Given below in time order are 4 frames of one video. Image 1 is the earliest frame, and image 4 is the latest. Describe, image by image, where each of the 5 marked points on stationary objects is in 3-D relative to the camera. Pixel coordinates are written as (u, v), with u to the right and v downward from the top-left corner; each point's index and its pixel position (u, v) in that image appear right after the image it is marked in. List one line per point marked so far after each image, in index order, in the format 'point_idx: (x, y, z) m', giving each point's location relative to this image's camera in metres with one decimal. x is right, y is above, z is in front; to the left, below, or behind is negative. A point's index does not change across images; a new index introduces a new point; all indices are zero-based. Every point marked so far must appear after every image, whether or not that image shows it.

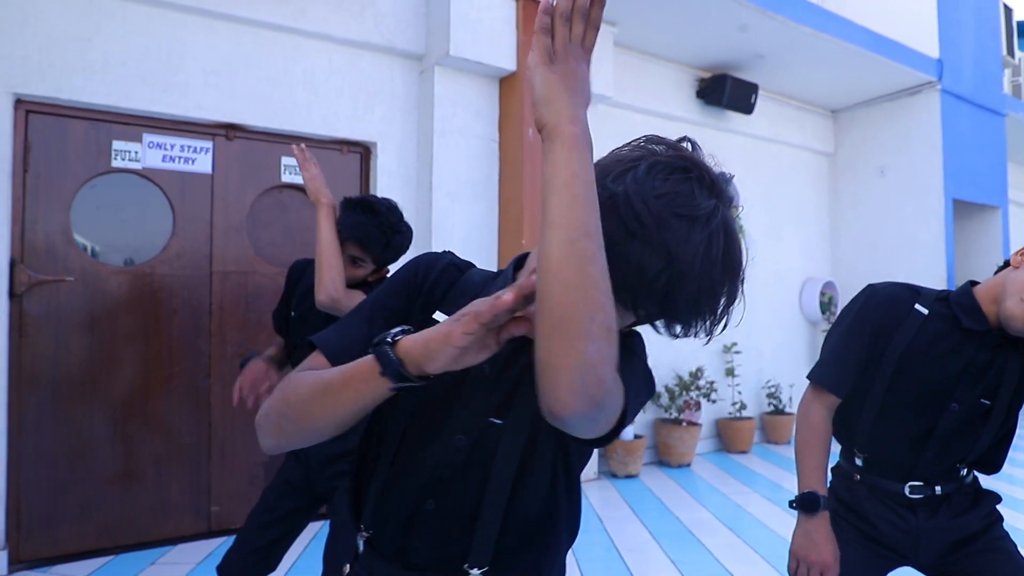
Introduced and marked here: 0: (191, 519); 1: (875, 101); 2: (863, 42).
0: (-1.5, -1.1, +3.5) m
1: (+3.2, +1.6, +6.6) m
2: (+2.6, +1.8, +5.4) m
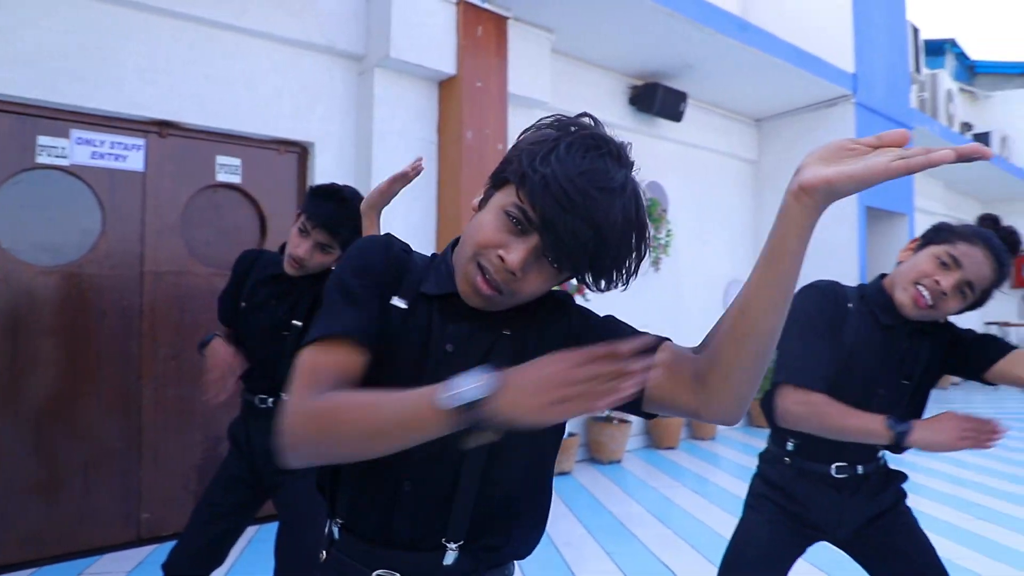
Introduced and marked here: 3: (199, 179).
0: (-1.8, -1.1, +3.4) m
1: (+2.6, +1.6, +6.9) m
2: (+2.1, +1.8, +5.7) m
3: (-1.5, +0.5, +3.7) m
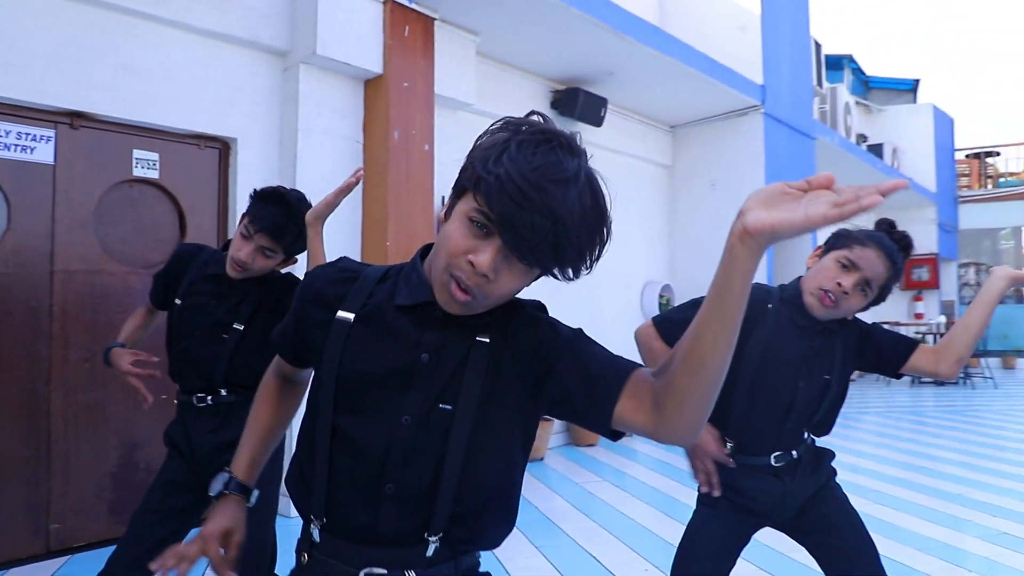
0: (-2.1, -1.1, +3.3) m
1: (+1.9, +1.6, +7.2) m
2: (+1.5, +1.8, +6.0) m
3: (-1.9, +0.5, +3.6) m
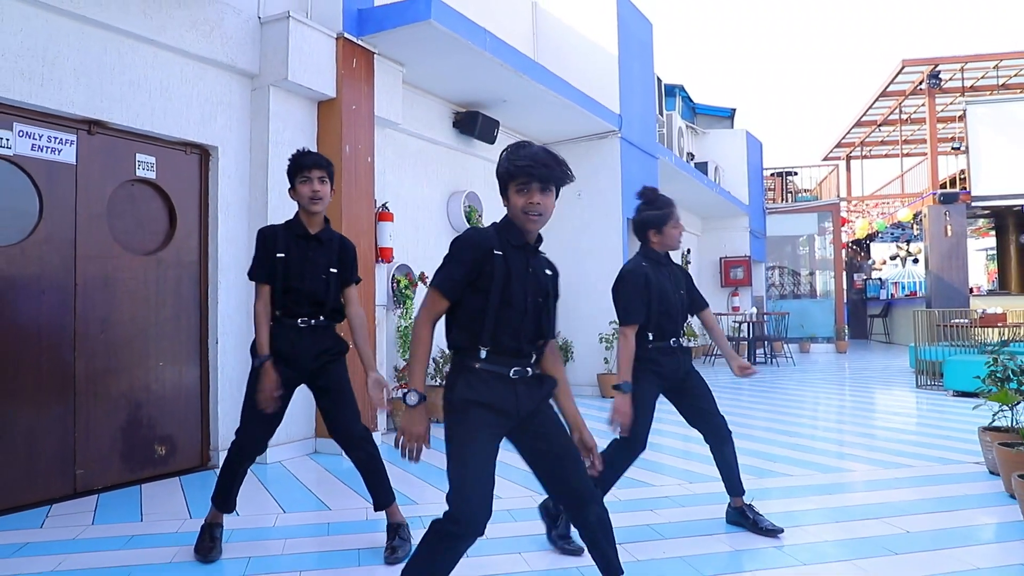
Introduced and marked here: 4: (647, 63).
0: (-2.4, -1.0, +3.9) m
1: (+0.7, +1.7, +8.6) m
2: (+0.6, +1.9, +7.3) m
3: (-2.2, +0.6, +4.2) m
4: (+1.7, +2.8, +9.3) m
